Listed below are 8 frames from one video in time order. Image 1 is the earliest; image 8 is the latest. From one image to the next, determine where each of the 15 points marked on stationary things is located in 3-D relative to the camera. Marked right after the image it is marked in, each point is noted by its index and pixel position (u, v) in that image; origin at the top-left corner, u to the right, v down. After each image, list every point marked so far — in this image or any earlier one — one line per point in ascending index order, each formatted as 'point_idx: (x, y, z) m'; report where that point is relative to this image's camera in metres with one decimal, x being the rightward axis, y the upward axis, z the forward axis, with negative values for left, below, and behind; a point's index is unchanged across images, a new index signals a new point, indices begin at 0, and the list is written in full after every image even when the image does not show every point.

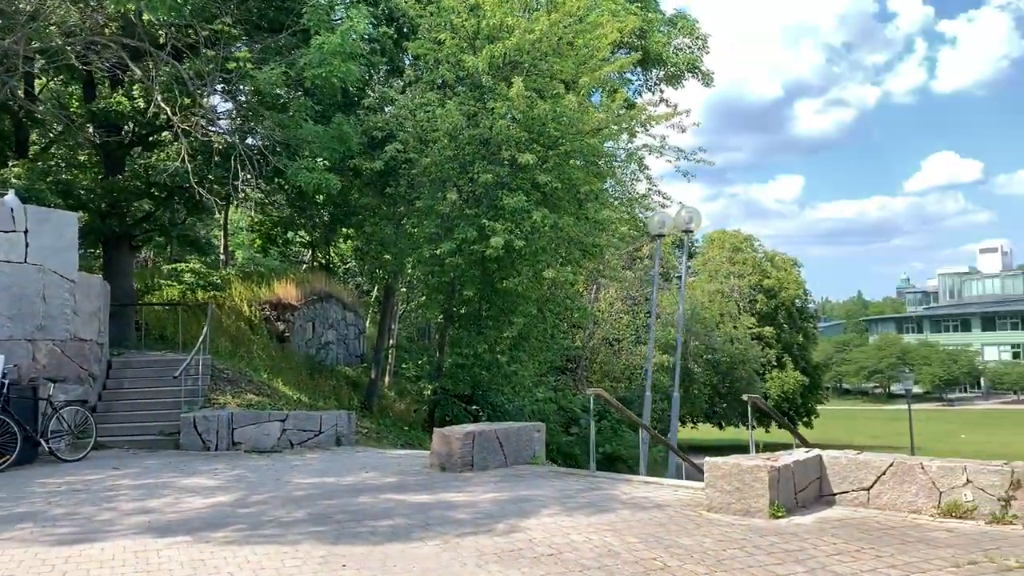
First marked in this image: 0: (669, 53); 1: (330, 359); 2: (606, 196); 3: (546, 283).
0: (+2.6, +3.8, +14.4) m
1: (-3.4, -1.3, +16.4) m
2: (+1.3, +1.2, +11.8) m
3: (+0.4, +0.1, +11.5) m
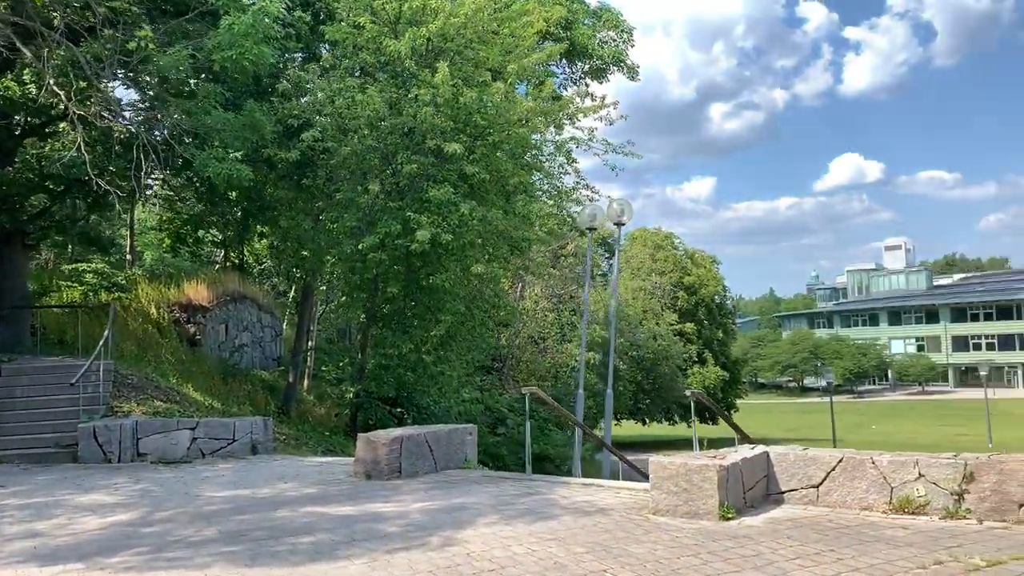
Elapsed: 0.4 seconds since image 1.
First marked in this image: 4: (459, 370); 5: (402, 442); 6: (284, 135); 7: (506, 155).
0: (+1.3, +3.9, +14.1) m
1: (-4.8, -1.3, +15.7) m
2: (+0.3, +1.3, +11.4) m
3: (-0.5, +0.1, +11.1) m
4: (-0.8, -1.1, +12.4) m
5: (-0.8, -1.2, +6.7) m
6: (-2.7, +1.8, +10.5) m
7: (-0.1, +1.6, +10.4) m
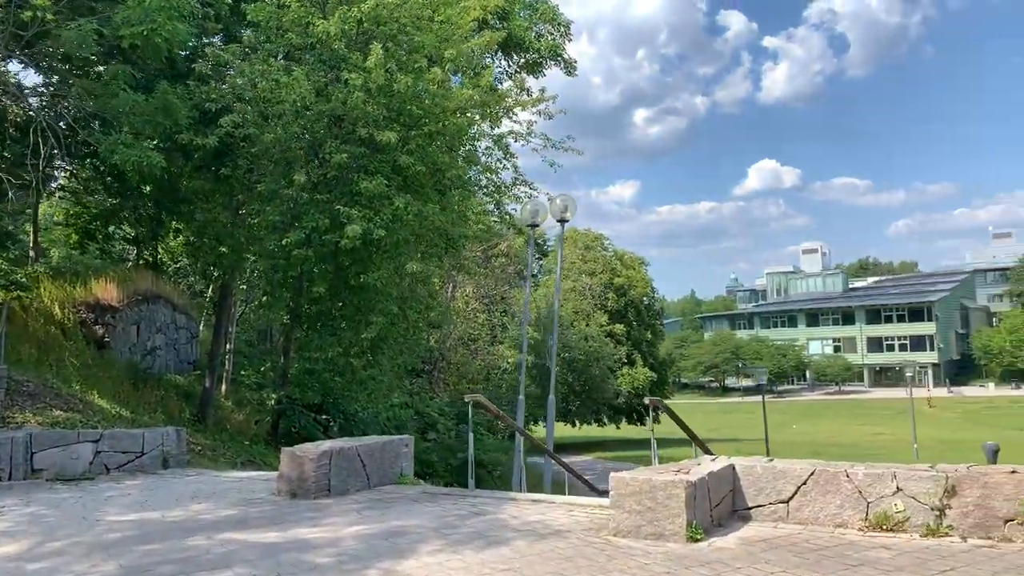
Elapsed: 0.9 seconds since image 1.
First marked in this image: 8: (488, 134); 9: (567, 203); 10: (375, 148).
0: (+0.3, +3.9, +13.7) m
1: (-5.9, -1.3, +14.7) m
2: (-0.5, +1.3, +10.9) m
3: (-1.3, +0.1, +10.5) m
4: (-1.6, -1.1, +11.7) m
5: (-1.3, -1.2, +6.1) m
6: (-3.4, +1.8, +9.7) m
7: (-0.8, +1.6, +9.8) m
8: (-0.3, +2.0, +11.4) m
9: (+0.6, +0.9, +9.1) m
10: (-1.4, +1.5, +9.3) m
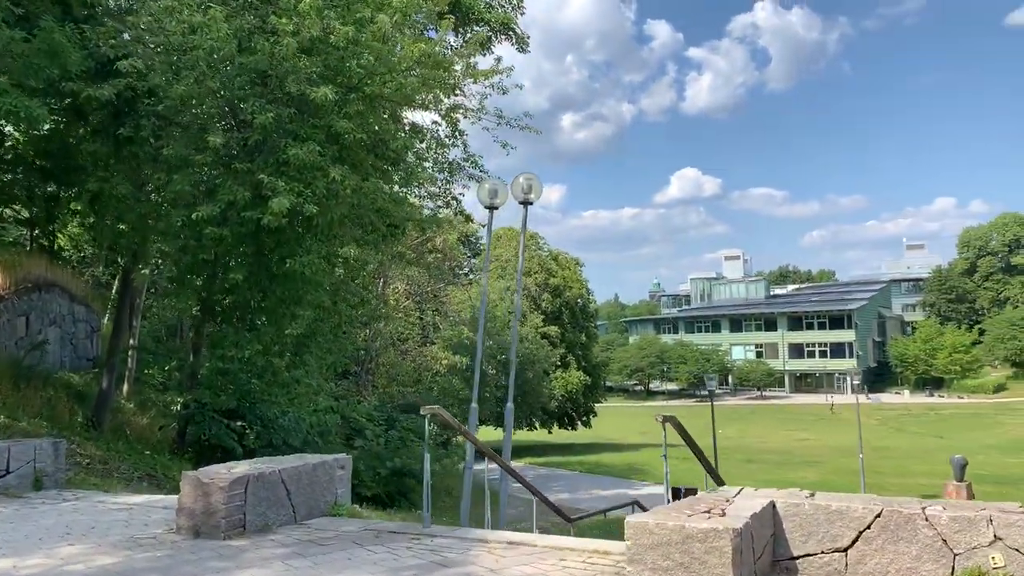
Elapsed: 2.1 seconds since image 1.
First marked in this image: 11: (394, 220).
0: (-0.4, +4.0, +12.5) m
1: (-6.8, -1.1, +12.9) m
2: (-1.1, +1.4, +9.6) m
3: (-1.8, +0.2, +9.1) m
4: (-2.3, -1.0, +10.3) m
5: (-1.4, -1.1, +4.8) m
6: (-3.9, +2.0, +8.2) m
7: (-1.2, +1.7, +8.5) m
8: (-0.9, +2.1, +10.1) m
9: (+0.2, +1.0, +7.9) m
10: (-1.8, +1.6, +7.9) m
11: (-1.3, +0.8, +9.6) m
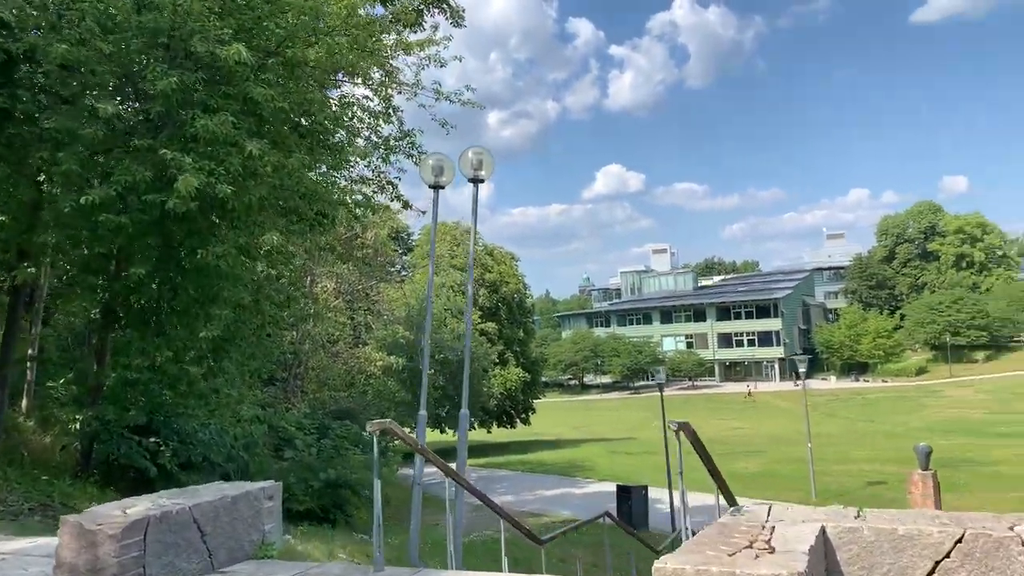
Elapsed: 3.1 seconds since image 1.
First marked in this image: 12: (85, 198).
0: (-1.3, +4.0, +11.5) m
1: (-7.6, -1.2, +11.4) m
2: (-1.6, +1.4, +8.6) m
3: (-2.3, +0.3, +8.0) m
4: (-2.9, -1.0, +9.2) m
5: (-1.6, -1.0, +3.7) m
6: (-4.3, +2.0, +6.9) m
7: (-1.7, +1.7, +7.5) m
8: (-1.5, +2.2, +9.1) m
9: (-0.3, +1.0, +7.0) m
10: (-2.3, +1.6, +6.8) m
11: (-1.8, +0.8, +8.5) m
12: (-3.2, +0.7, +6.6) m
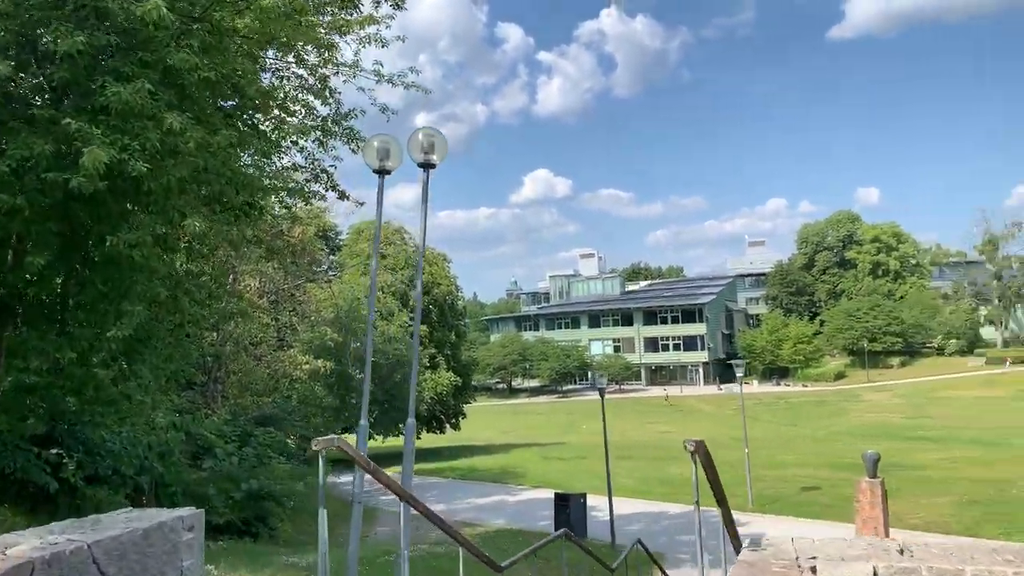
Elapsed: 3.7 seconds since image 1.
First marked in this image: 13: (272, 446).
0: (-2.0, +4.1, +10.7) m
1: (-8.3, -1.1, +10.1) m
2: (-2.1, +1.5, +7.8) m
3: (-2.7, +0.3, +7.2) m
4: (-3.4, -0.9, +8.3) m
5: (-1.6, -1.0, +3.0) m
6: (-4.6, +2.1, +5.9) m
7: (-2.1, +1.8, +6.7) m
8: (-2.0, +2.2, +8.3) m
9: (-0.6, +1.1, +6.4) m
10: (-2.6, +1.7, +6.0) m
11: (-2.3, +0.8, +7.7) m
12: (-3.5, +0.7, +5.7) m
13: (-4.2, -2.8, +15.6) m
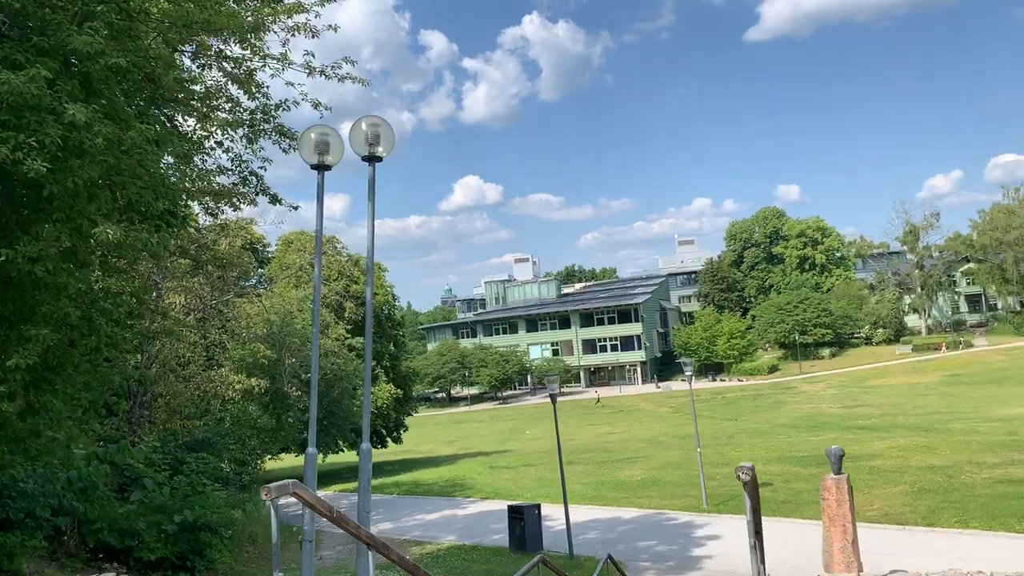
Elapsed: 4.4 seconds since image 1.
0: (-2.7, +3.9, +10.0) m
1: (-8.7, -1.5, +8.9) m
2: (-2.5, +1.4, +7.0) m
3: (-3.1, +0.2, +6.4) m
4: (-3.8, -1.1, +7.4) m
5: (-1.6, -1.0, +2.3) m
6: (-4.9, +1.9, +5.0) m
7: (-2.4, +1.7, +5.9) m
8: (-2.5, +2.1, +7.6) m
9: (-0.9, +1.0, +5.7) m
10: (-2.9, +1.5, +5.2) m
11: (-2.7, +0.7, +7.0) m
12: (-3.7, +0.6, +4.8) m
13: (-5.1, -3.0, +14.6) m
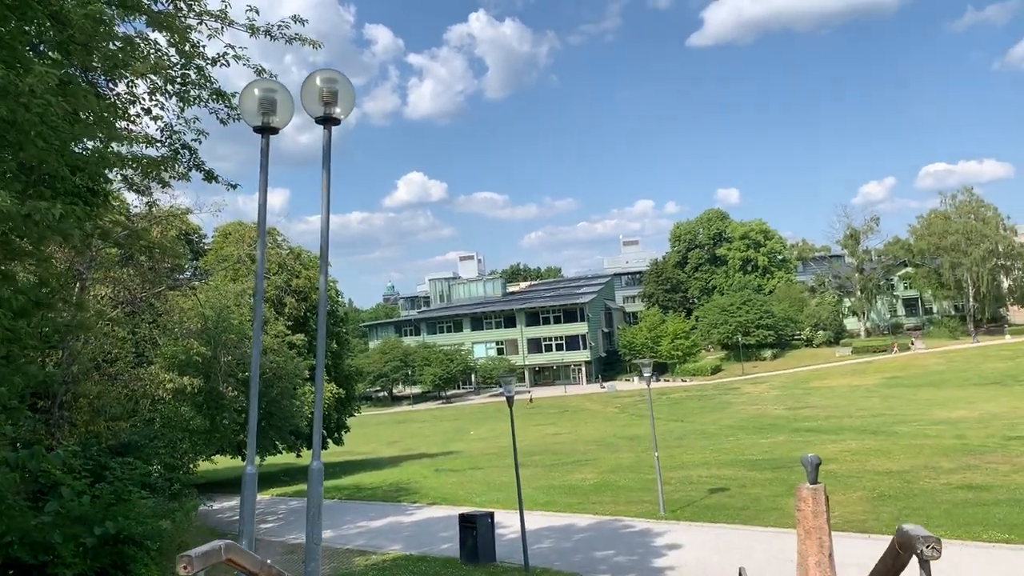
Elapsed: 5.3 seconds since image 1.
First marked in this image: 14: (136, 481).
0: (-3.1, +4.0, +8.9) m
1: (-9.1, -1.3, +7.5) m
2: (-2.7, +1.4, +6.0) m
3: (-3.2, +0.3, +5.3) m
4: (-4.0, -1.0, +6.4) m
5: (-1.5, -1.0, +1.3) m
6: (-4.9, +2.0, +3.8) m
7: (-2.5, +1.7, +4.9) m
8: (-2.7, +2.2, +6.6) m
9: (-1.0, +1.1, +4.8) m
10: (-2.9, +1.6, +4.2) m
11: (-2.9, +0.8, +5.9) m
12: (-3.8, +0.7, +3.7) m
13: (-5.8, -2.9, +13.4) m
14: (-5.8, -3.0, +13.7) m
